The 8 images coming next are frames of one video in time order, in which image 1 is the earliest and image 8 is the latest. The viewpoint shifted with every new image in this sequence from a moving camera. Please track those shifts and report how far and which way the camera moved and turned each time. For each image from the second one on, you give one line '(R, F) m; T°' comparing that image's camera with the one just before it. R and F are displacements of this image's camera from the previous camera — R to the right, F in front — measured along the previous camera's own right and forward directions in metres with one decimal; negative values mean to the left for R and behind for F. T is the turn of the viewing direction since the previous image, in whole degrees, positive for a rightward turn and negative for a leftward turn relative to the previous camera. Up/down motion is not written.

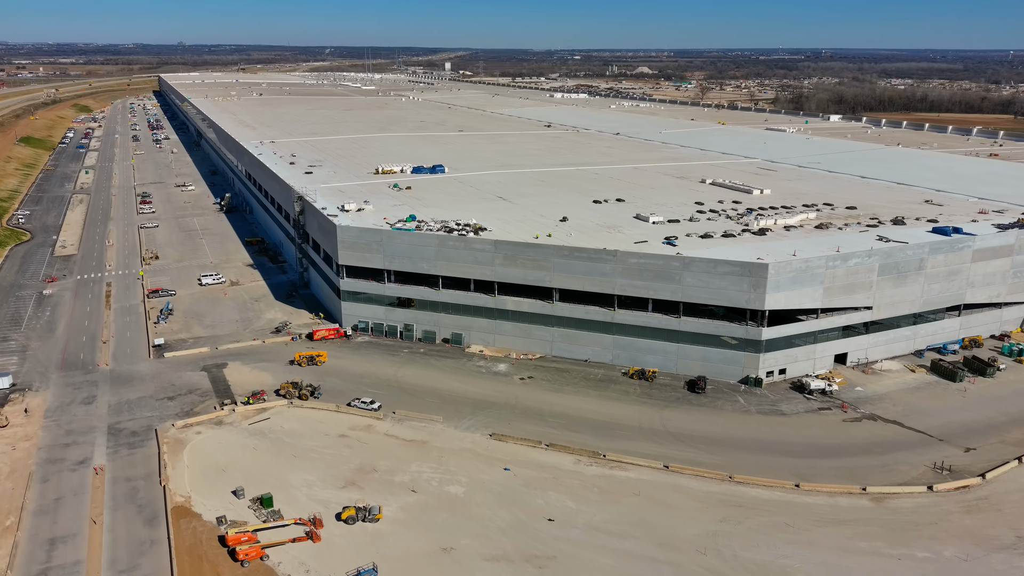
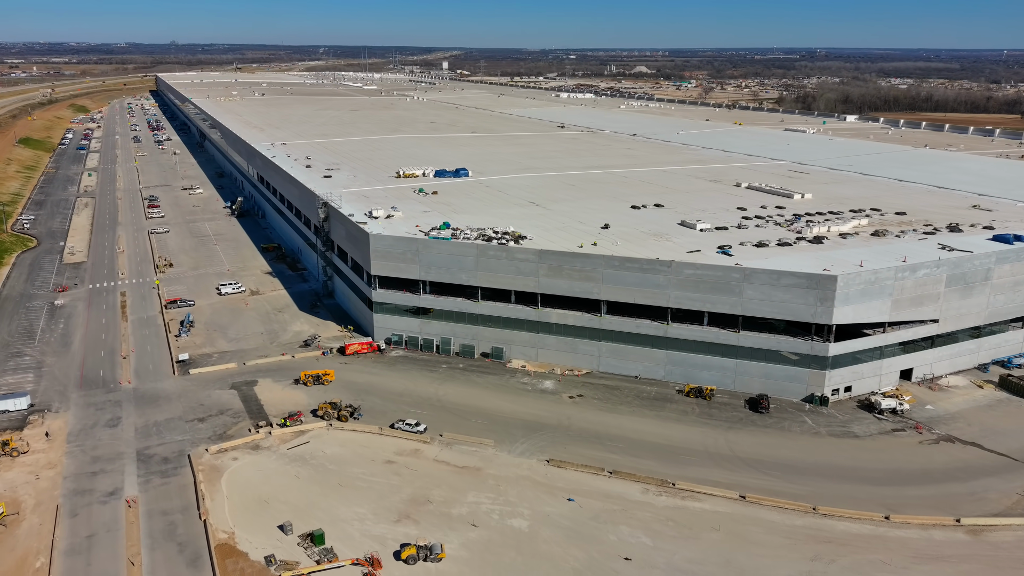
(-2.9, +2.5) m; 0°
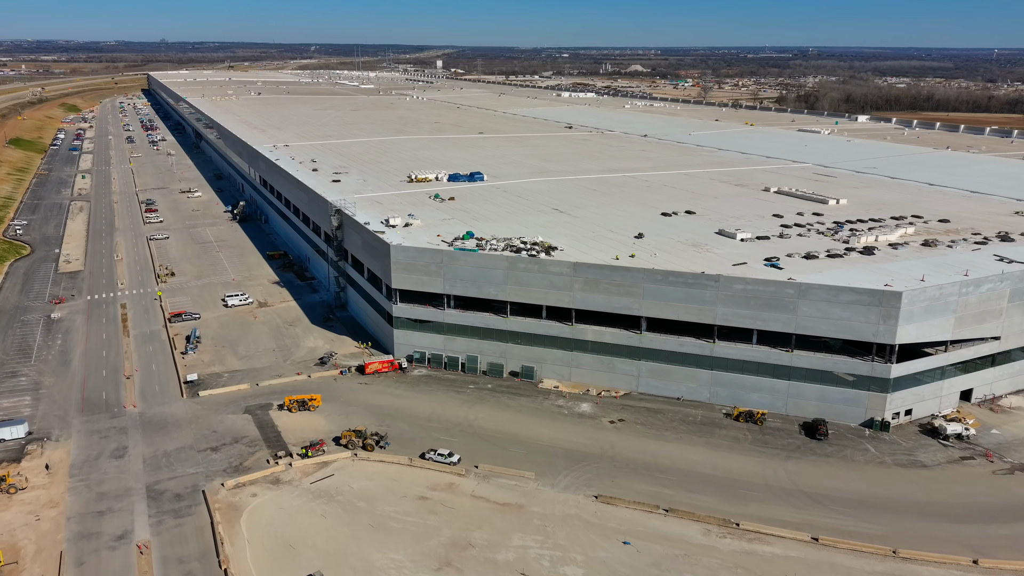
(-2.1, +3.0) m; +1°
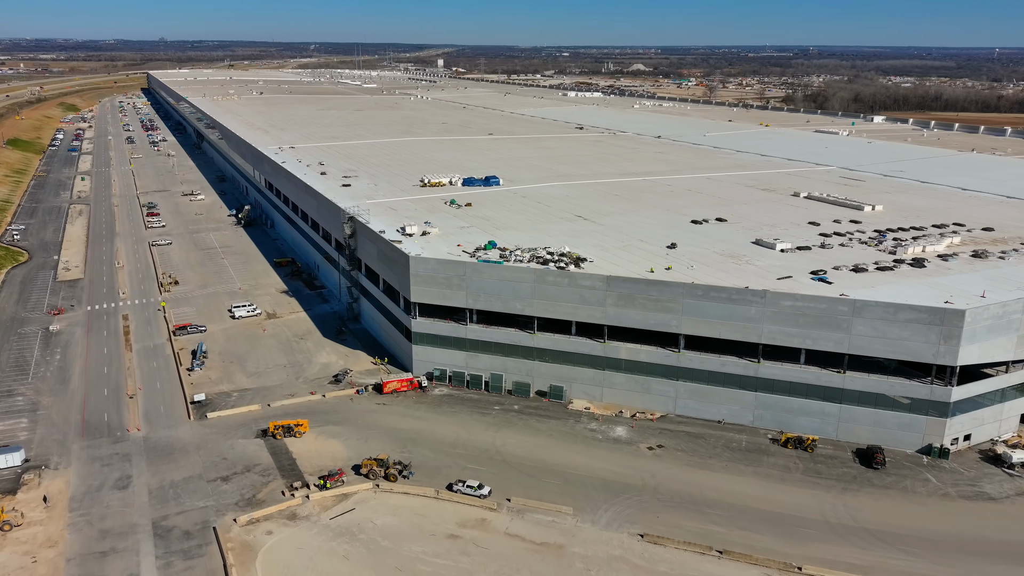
(-1.5, +2.7) m; 0°
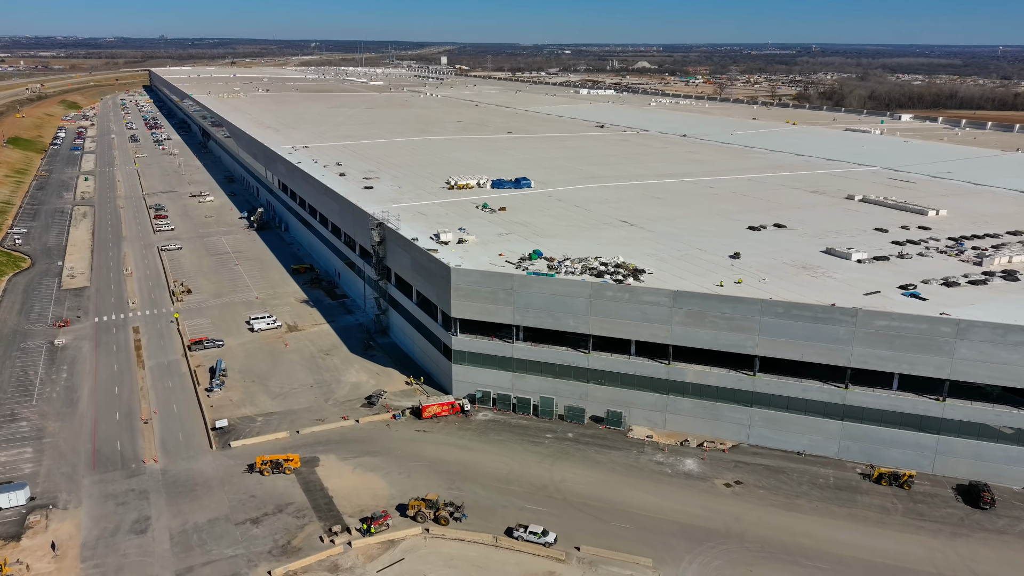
(-2.5, +3.9) m; 0°
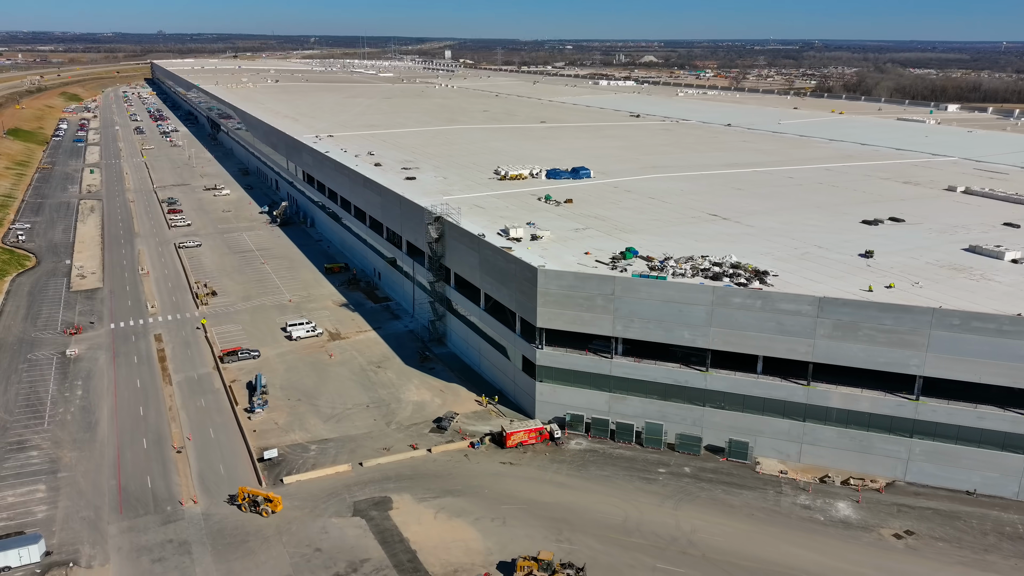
(-4.1, +6.1) m; 0°
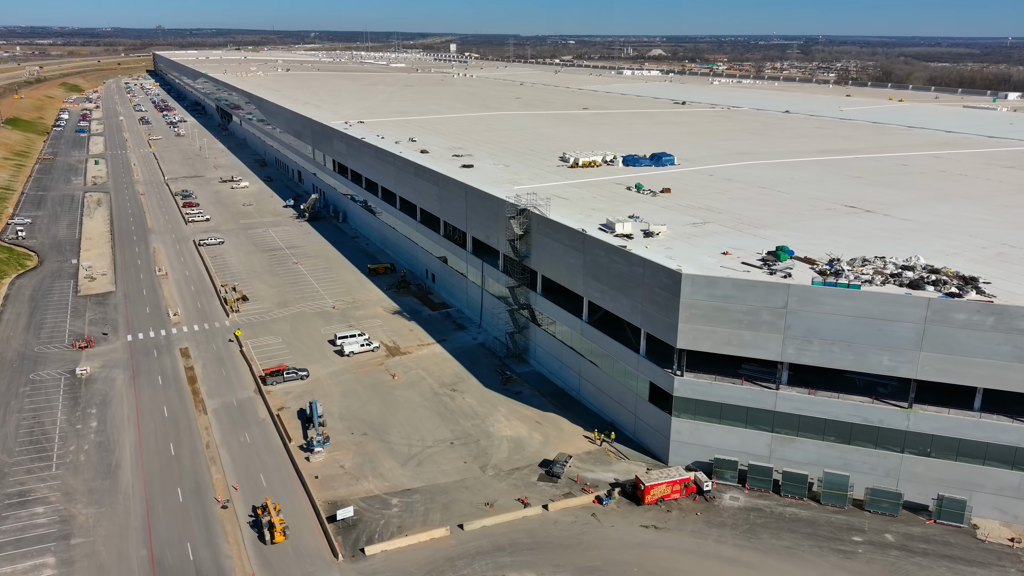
(-4.4, +7.3) m; 0°
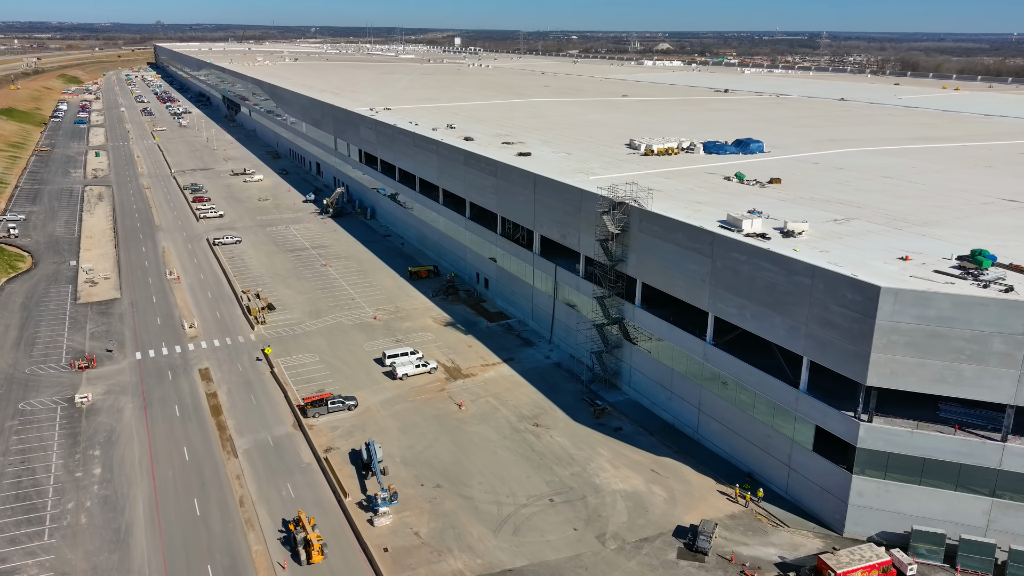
(-3.4, +6.5) m; 0°
